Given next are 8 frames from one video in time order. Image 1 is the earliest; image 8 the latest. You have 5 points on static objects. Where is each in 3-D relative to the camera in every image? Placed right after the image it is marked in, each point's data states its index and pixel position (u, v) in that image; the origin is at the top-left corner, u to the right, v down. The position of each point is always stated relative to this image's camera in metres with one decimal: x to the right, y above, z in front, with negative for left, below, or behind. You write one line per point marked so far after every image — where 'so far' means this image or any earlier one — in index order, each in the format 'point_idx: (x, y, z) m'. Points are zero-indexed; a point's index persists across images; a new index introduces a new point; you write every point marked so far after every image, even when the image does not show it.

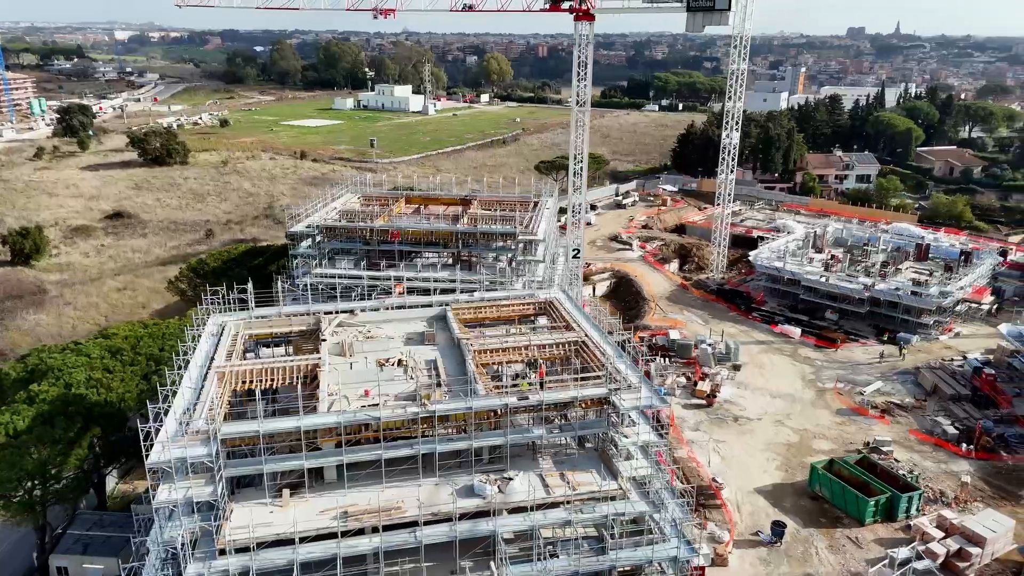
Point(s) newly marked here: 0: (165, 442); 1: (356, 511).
0: (-8.1, -3.7, +17.4) m
1: (-3.7, -5.3, +17.5) m
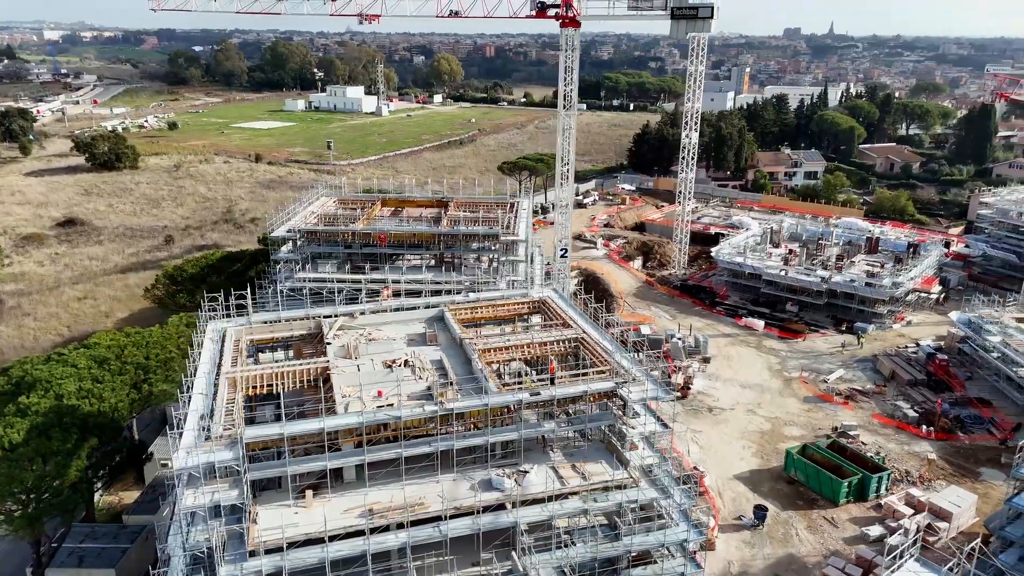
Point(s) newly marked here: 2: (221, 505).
0: (-7.6, -3.8, +17.5) m
1: (-3.2, -5.4, +17.9) m
2: (-6.8, -5.1, +17.3) m
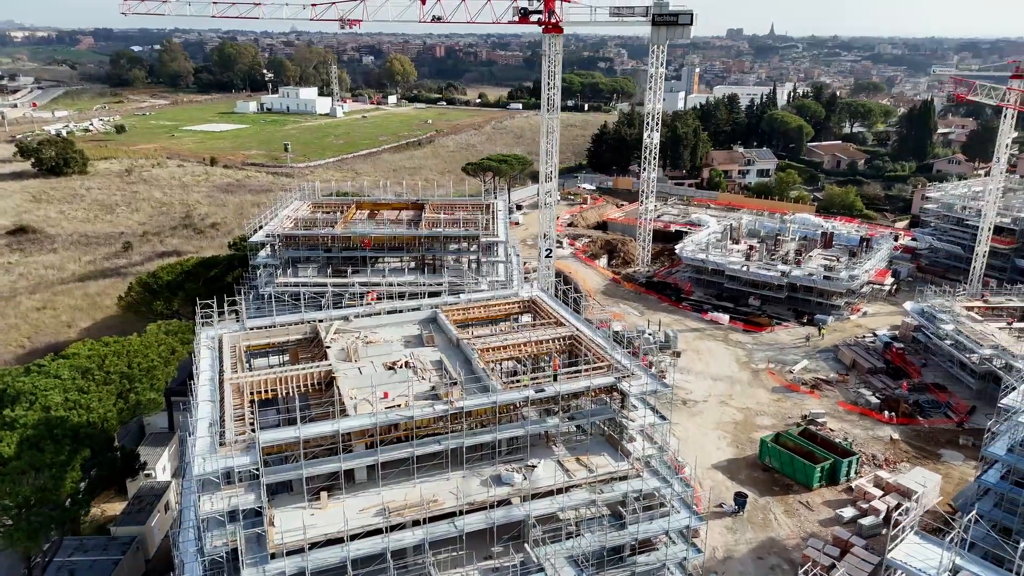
0: (-7.3, -4.0, +17.6) m
1: (-2.9, -5.5, +18.3) m
2: (-6.5, -5.2, +17.4) m
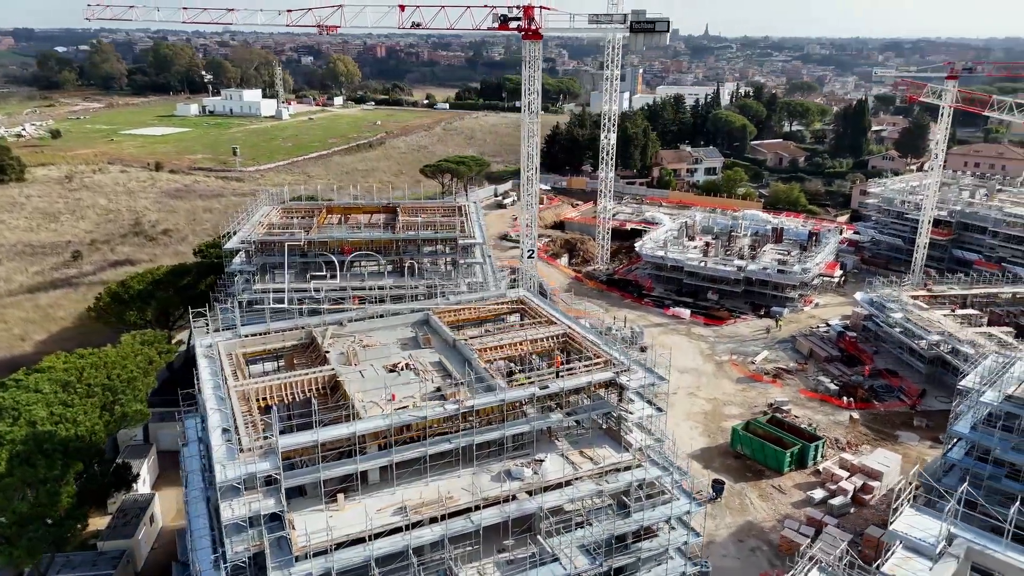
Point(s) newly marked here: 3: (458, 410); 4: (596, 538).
0: (-6.9, -4.2, +17.7) m
1: (-2.5, -5.5, +18.7) m
2: (-6.0, -5.4, +17.6) m
3: (-1.4, -3.3, +20.0) m
4: (+2.2, -6.7, +19.7) m
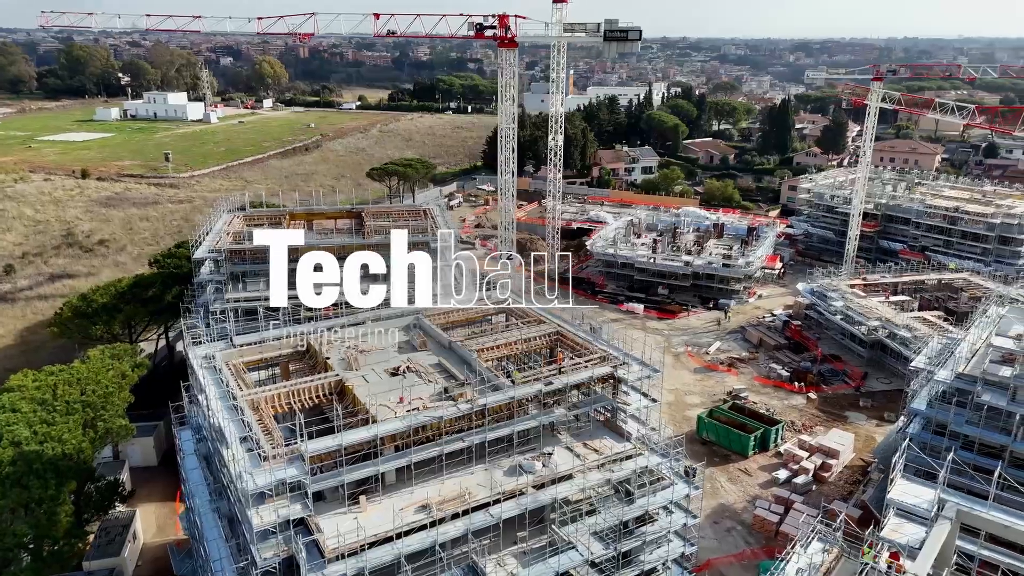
0: (-6.4, -4.4, +17.9) m
1: (-2.0, -5.6, +19.3) m
2: (-5.4, -5.6, +17.8) m
3: (-1.1, -3.4, +20.6) m
4: (+2.6, -6.7, +20.7) m
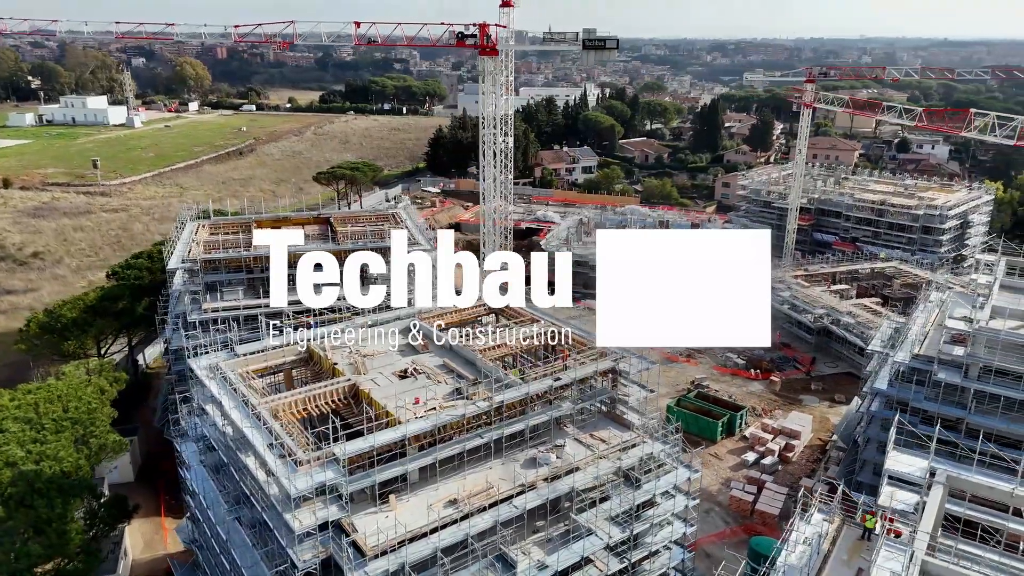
0: (-5.6, -4.6, +18.2) m
1: (-1.4, -5.7, +20.1) m
2: (-4.6, -5.8, +18.3) m
3: (-0.7, -3.5, +21.4) m
4: (+3.1, -6.6, +21.9) m
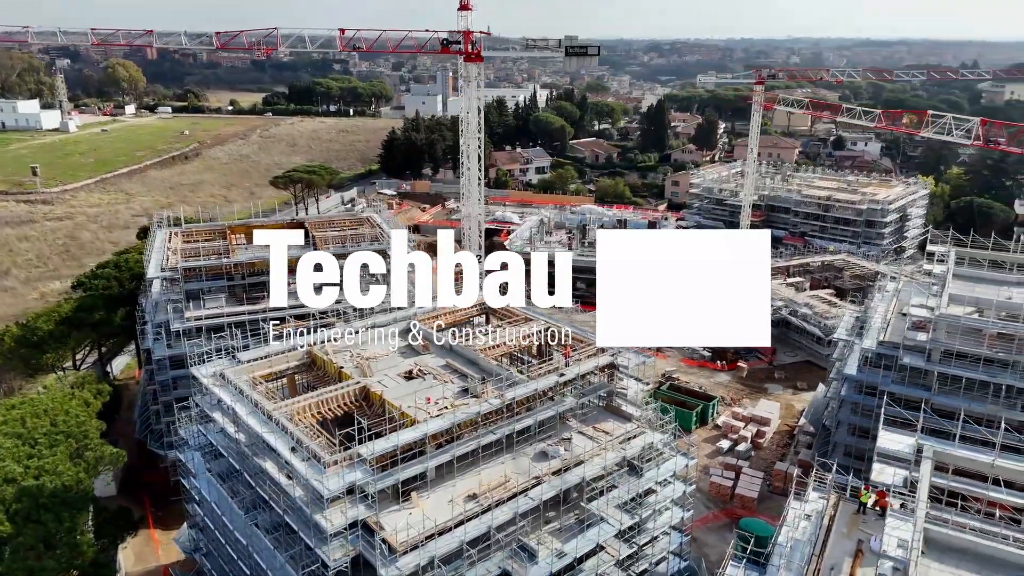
0: (-5.0, -4.8, +18.6) m
1: (-0.9, -5.8, +20.7) m
2: (-4.0, -5.9, +18.7) m
3: (-0.4, -3.5, +22.2) m
4: (+3.5, -6.5, +22.9) m
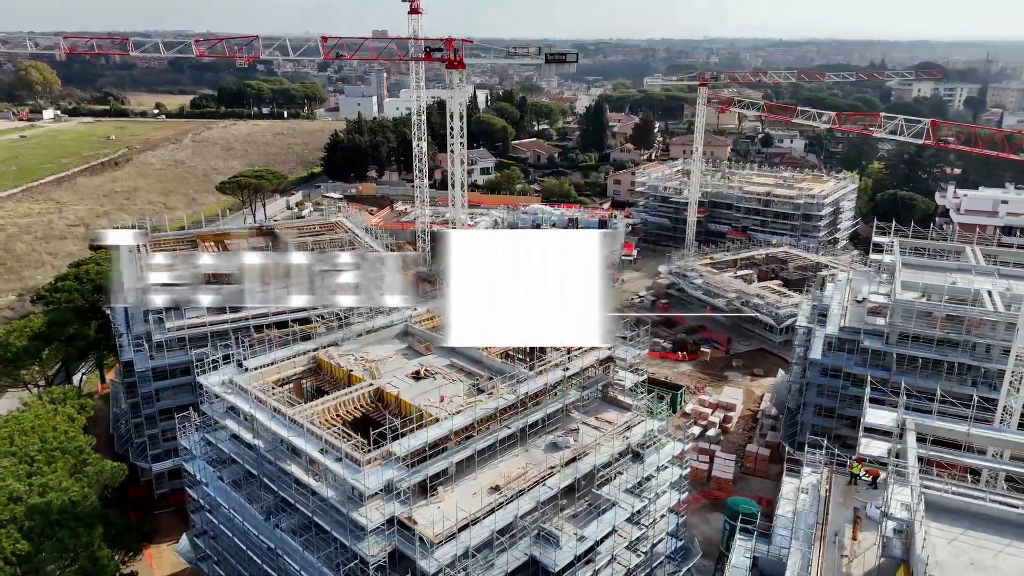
0: (-4.2, -4.9, +19.1) m
1: (-0.3, -5.8, +21.6) m
2: (-3.2, -6.0, +19.3) m
3: (0.0, -3.5, +23.1) m
4: (+3.9, -6.4, +24.2) m
